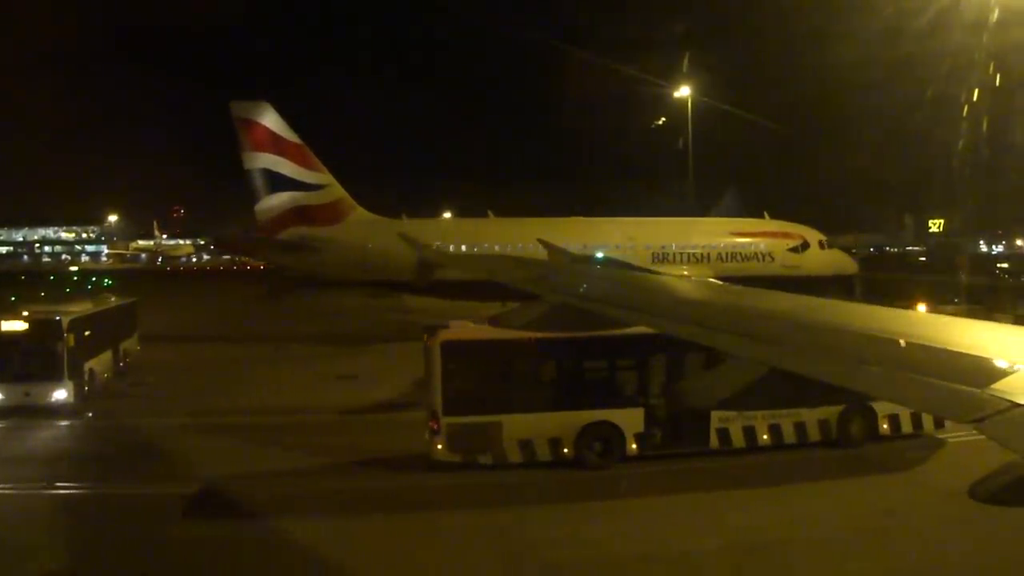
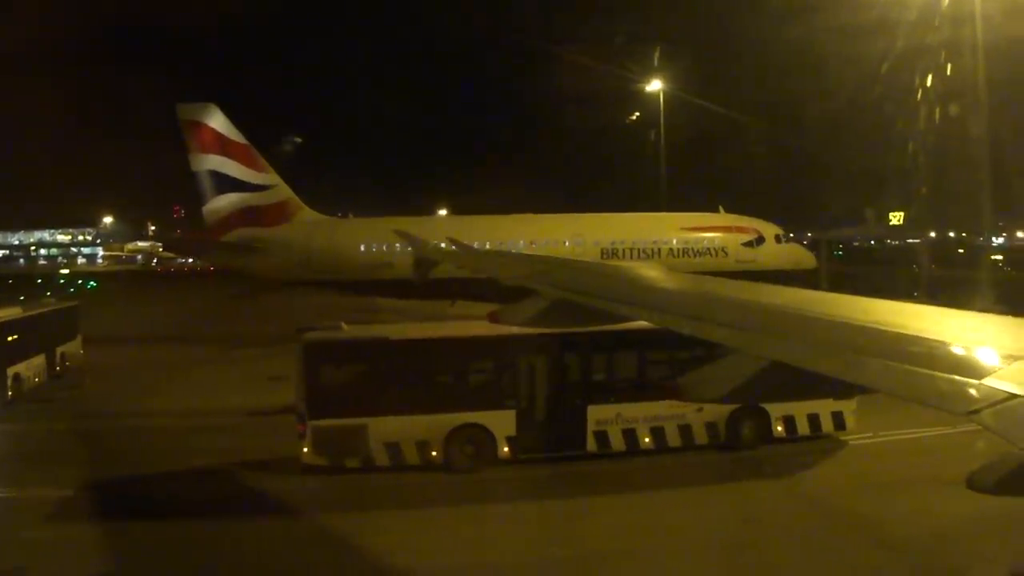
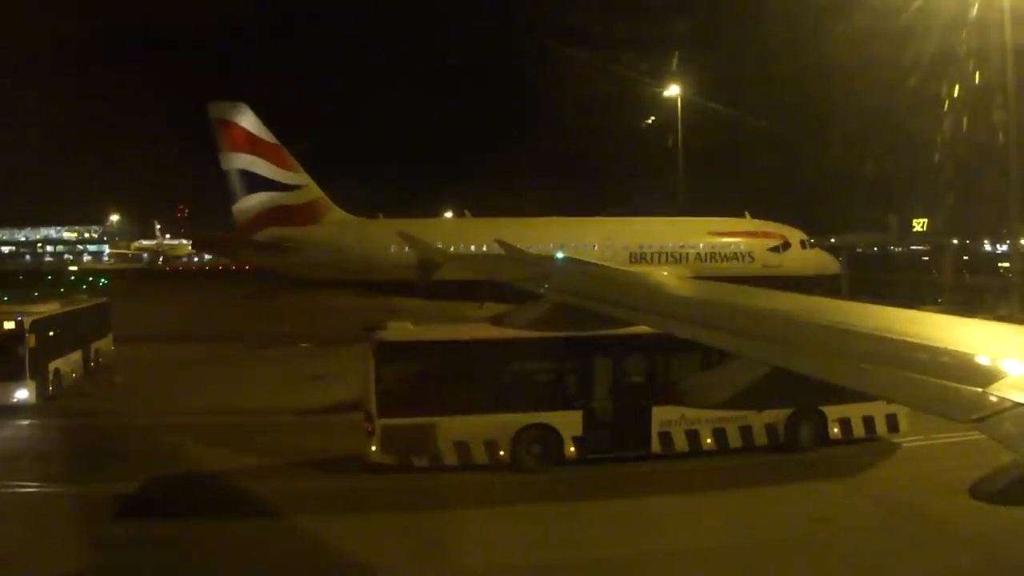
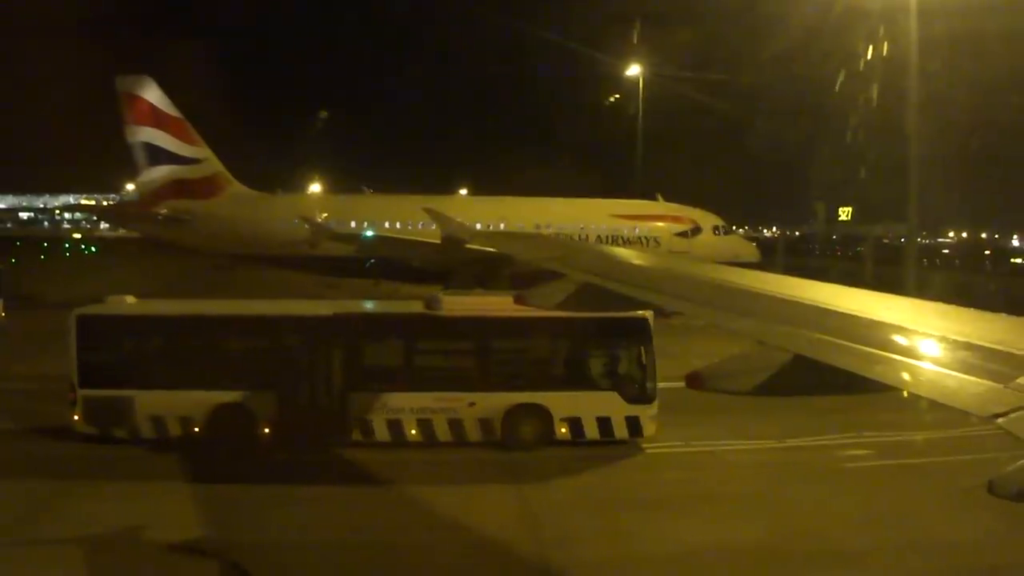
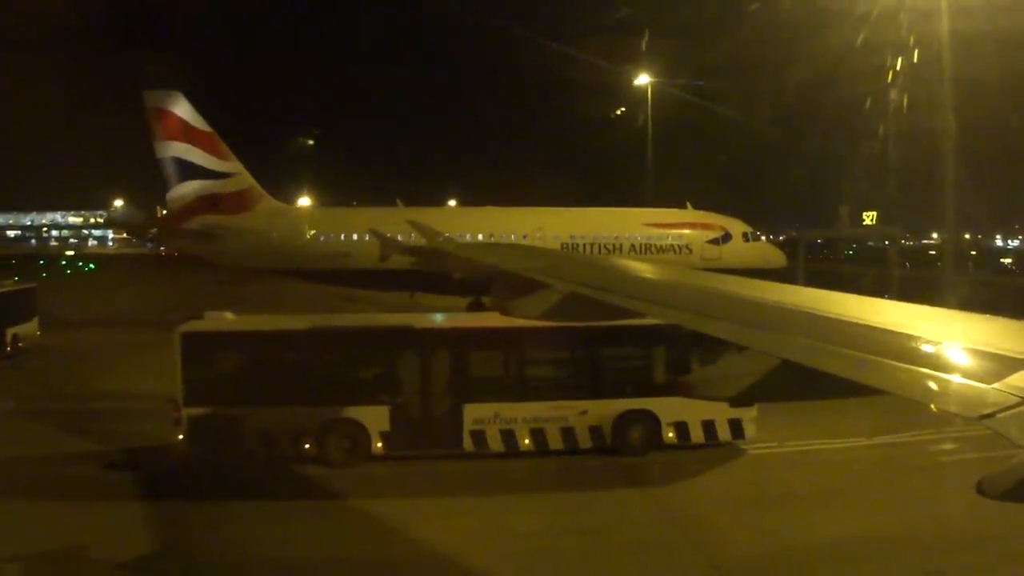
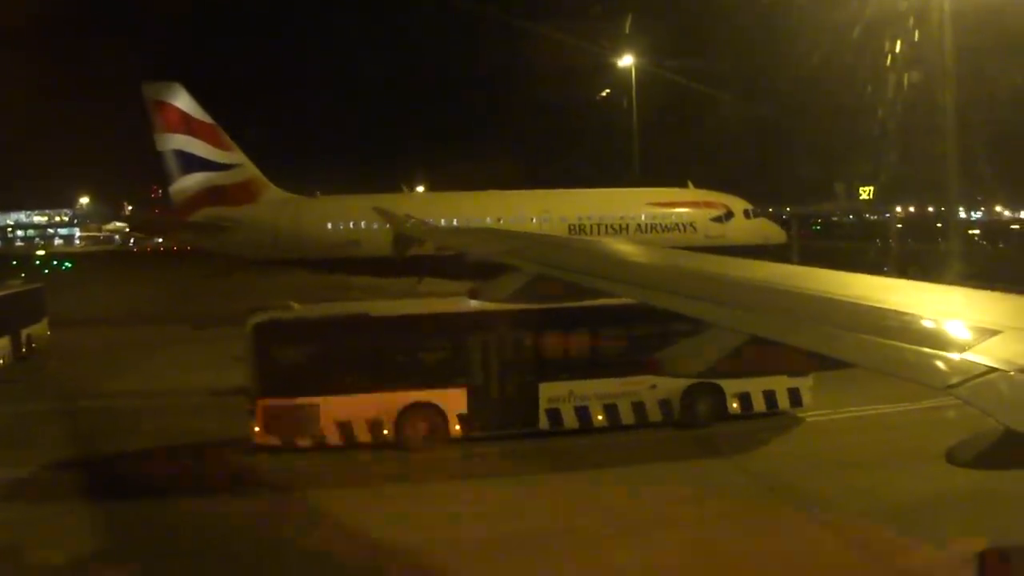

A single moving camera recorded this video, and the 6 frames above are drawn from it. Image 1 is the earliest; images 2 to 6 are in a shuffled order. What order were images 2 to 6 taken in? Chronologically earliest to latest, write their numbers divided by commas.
3, 2, 6, 5, 4
